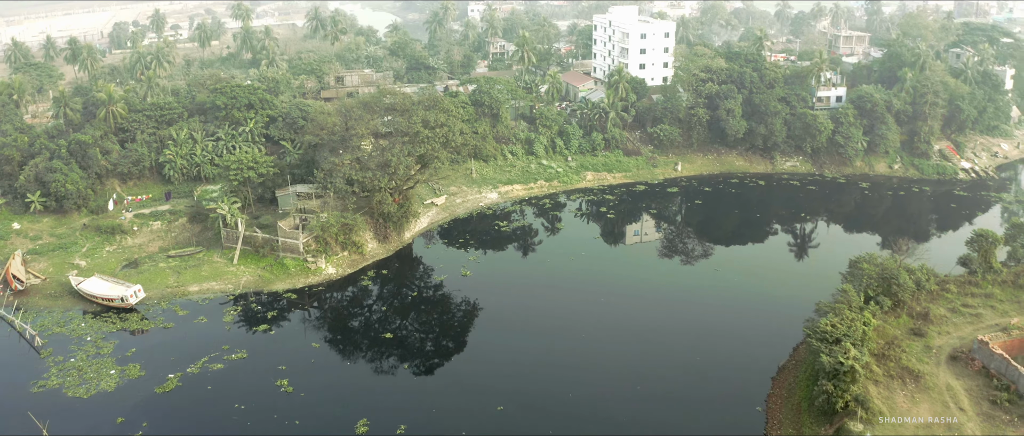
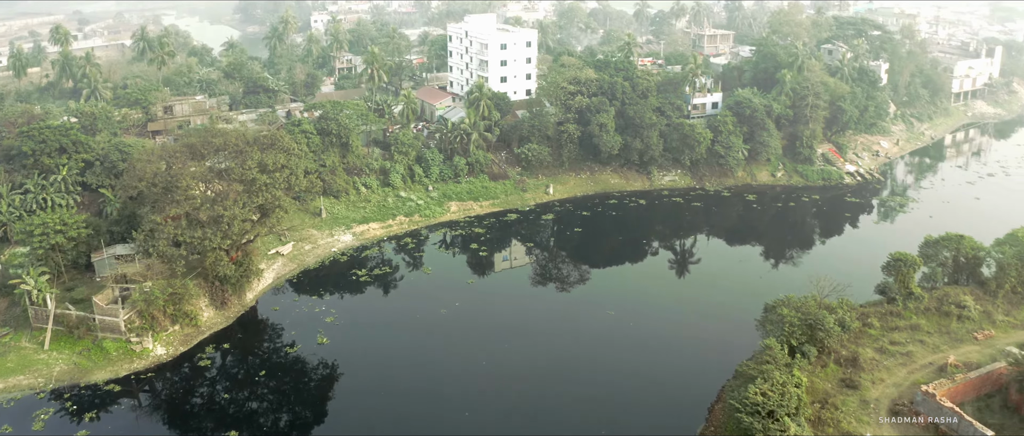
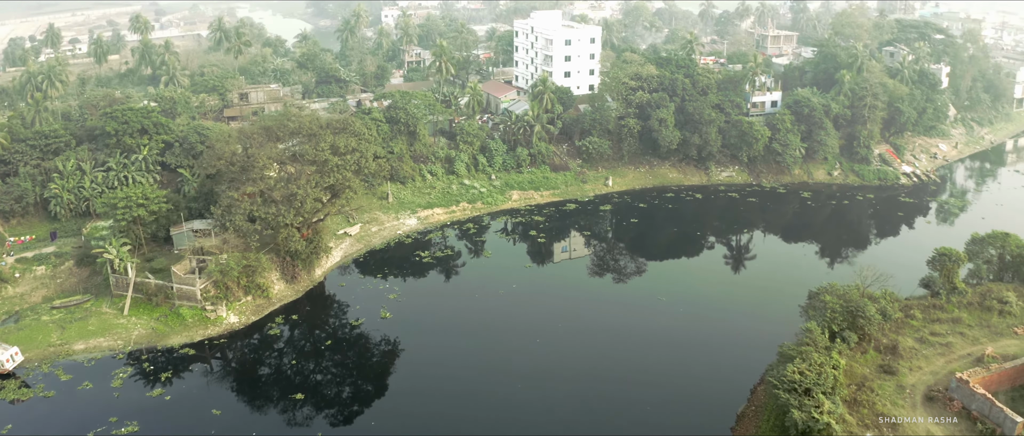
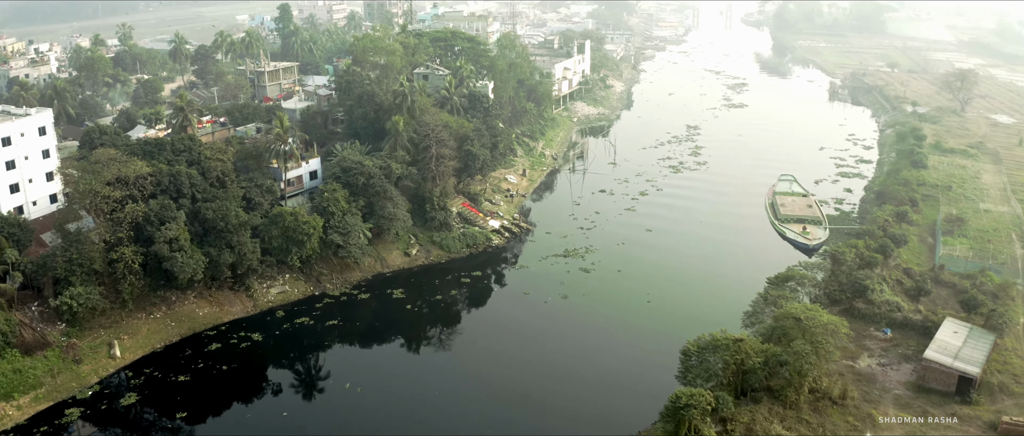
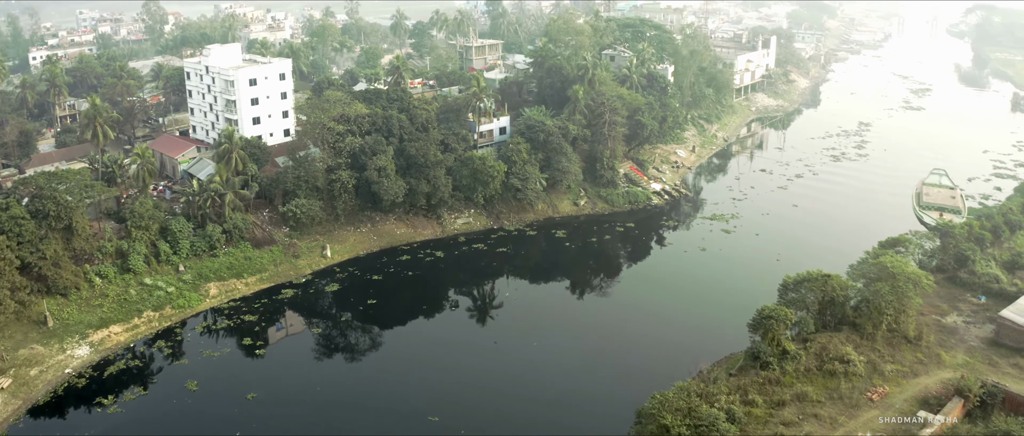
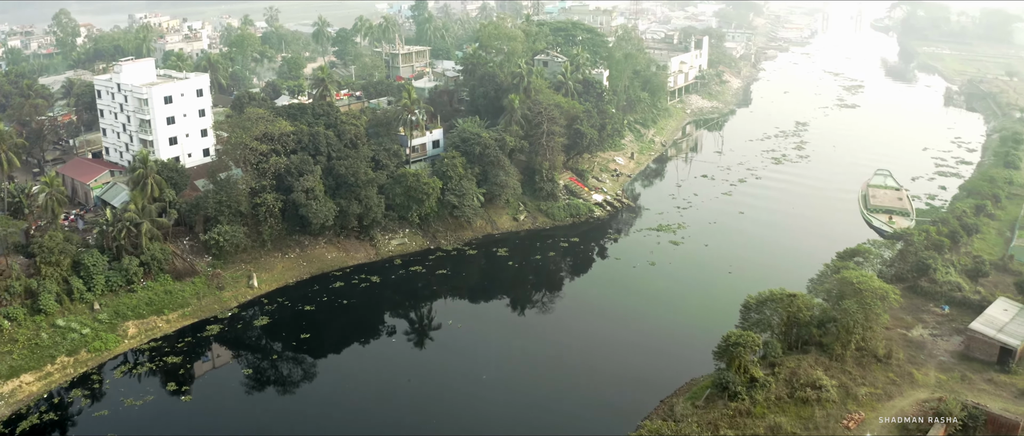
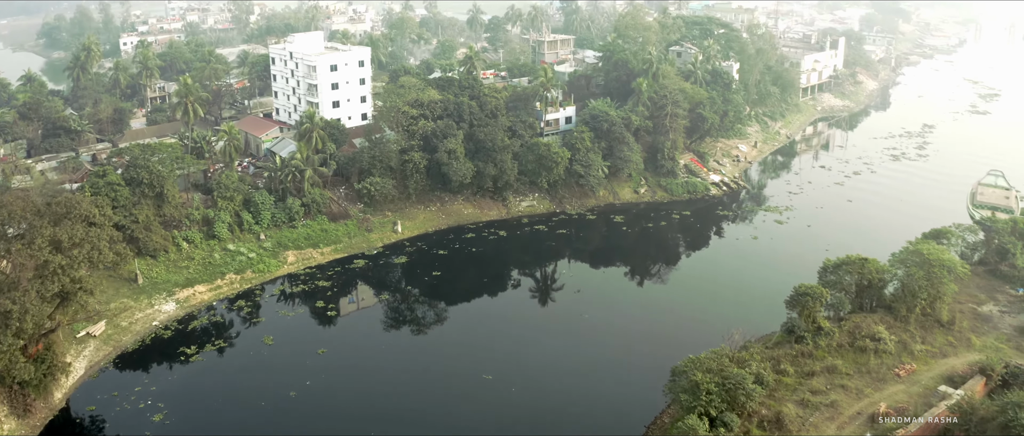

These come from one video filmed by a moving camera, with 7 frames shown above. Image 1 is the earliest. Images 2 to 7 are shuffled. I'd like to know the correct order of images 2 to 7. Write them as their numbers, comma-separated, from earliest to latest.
3, 2, 7, 5, 6, 4
